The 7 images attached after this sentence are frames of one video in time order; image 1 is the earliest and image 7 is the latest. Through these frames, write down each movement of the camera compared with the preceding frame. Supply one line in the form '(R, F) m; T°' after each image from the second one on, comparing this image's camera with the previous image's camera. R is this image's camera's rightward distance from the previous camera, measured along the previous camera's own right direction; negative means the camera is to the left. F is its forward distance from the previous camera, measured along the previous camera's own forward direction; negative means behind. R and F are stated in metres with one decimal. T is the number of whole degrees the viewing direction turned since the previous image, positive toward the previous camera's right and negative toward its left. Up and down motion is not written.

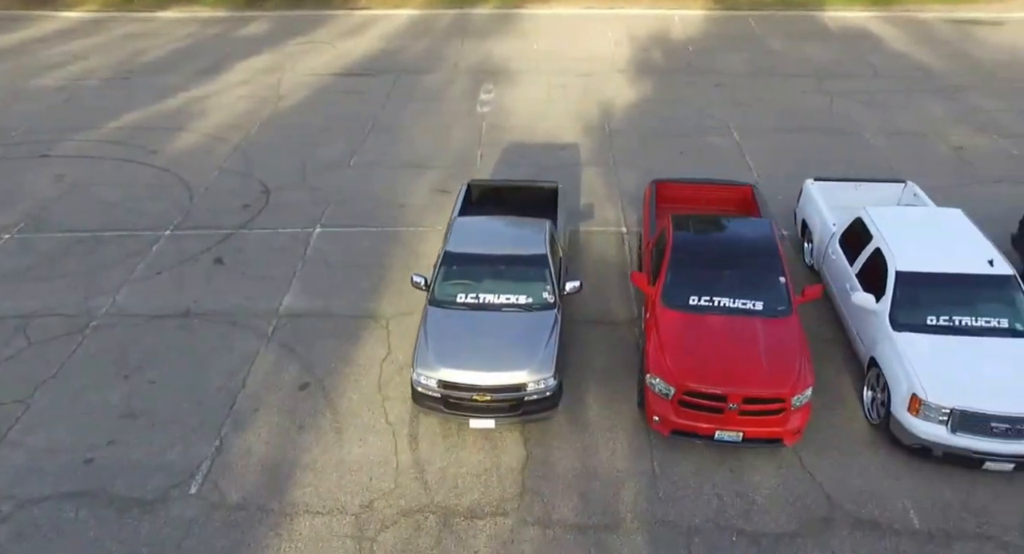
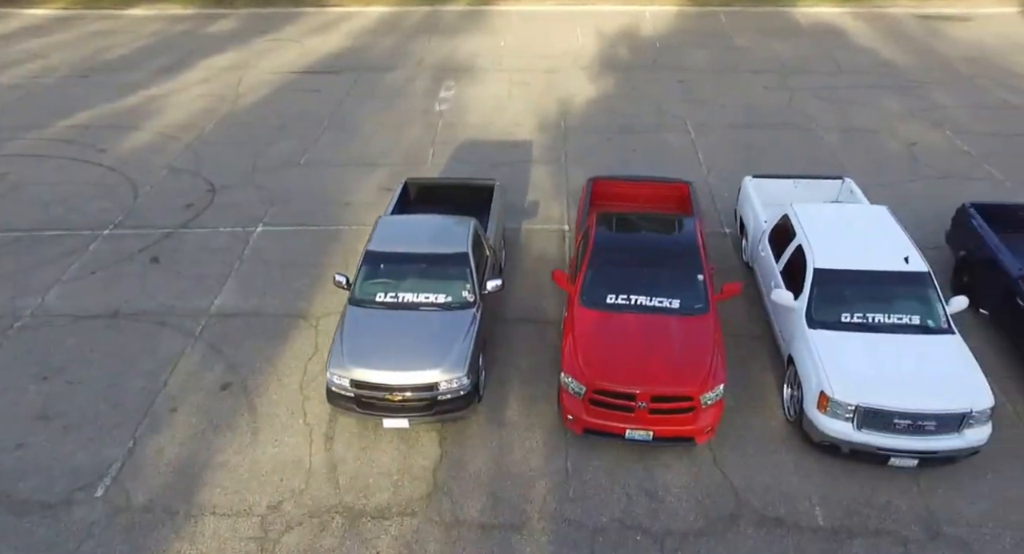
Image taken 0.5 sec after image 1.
(+0.8, 0.0) m; +1°
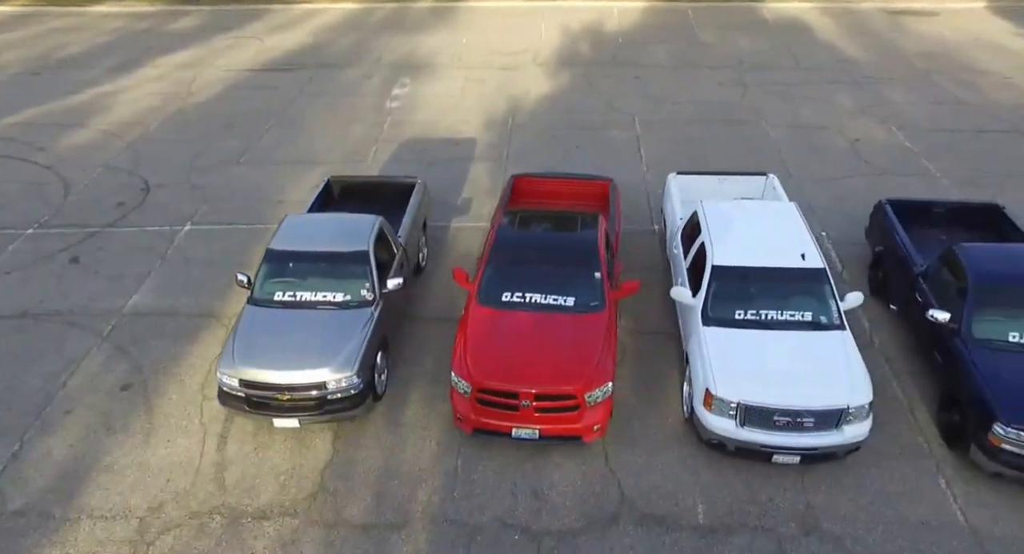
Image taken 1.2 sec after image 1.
(+1.0, 0.0) m; +1°
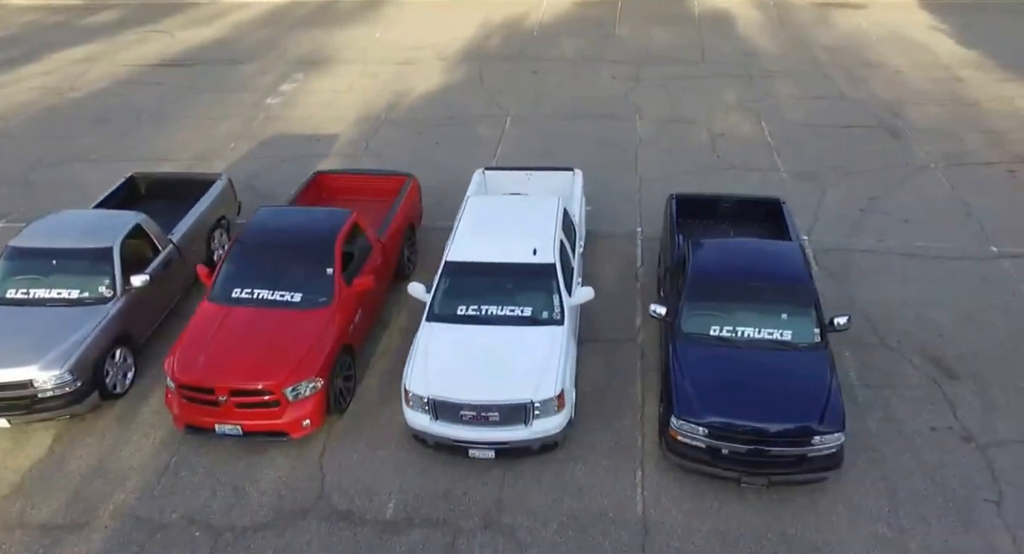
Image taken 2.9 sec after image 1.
(+2.8, 0.0) m; +1°
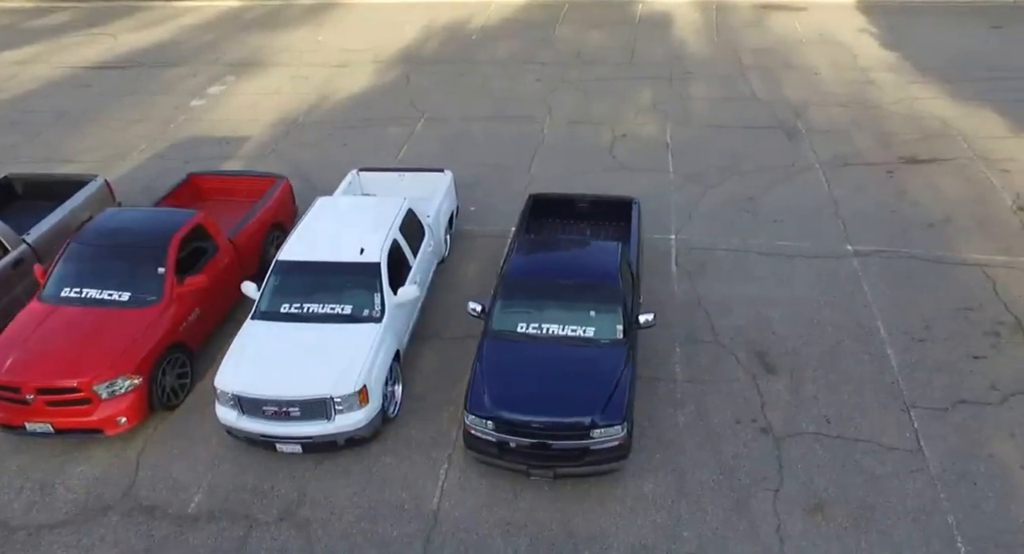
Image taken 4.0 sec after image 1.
(+1.8, -0.2) m; +1°
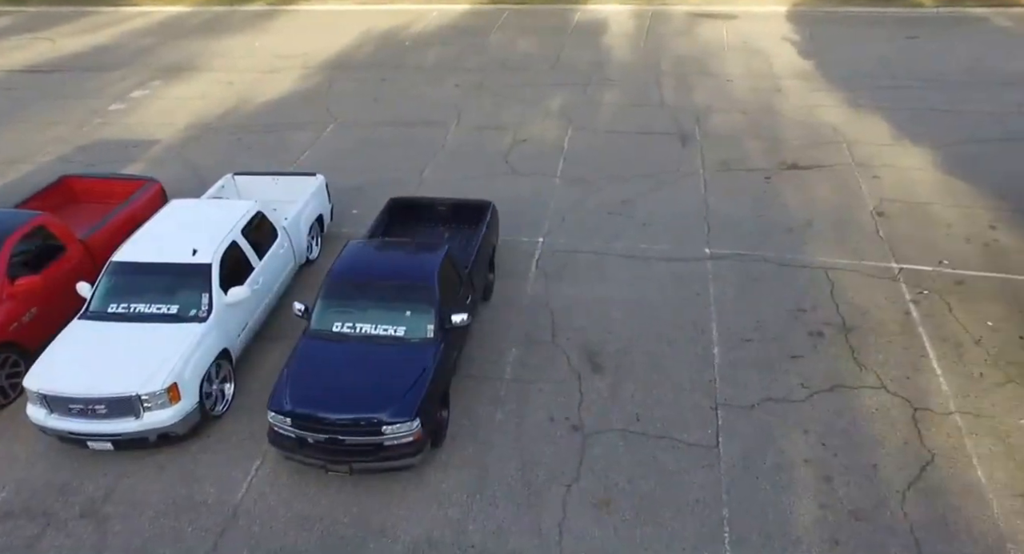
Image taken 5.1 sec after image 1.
(+1.7, -0.2) m; +1°
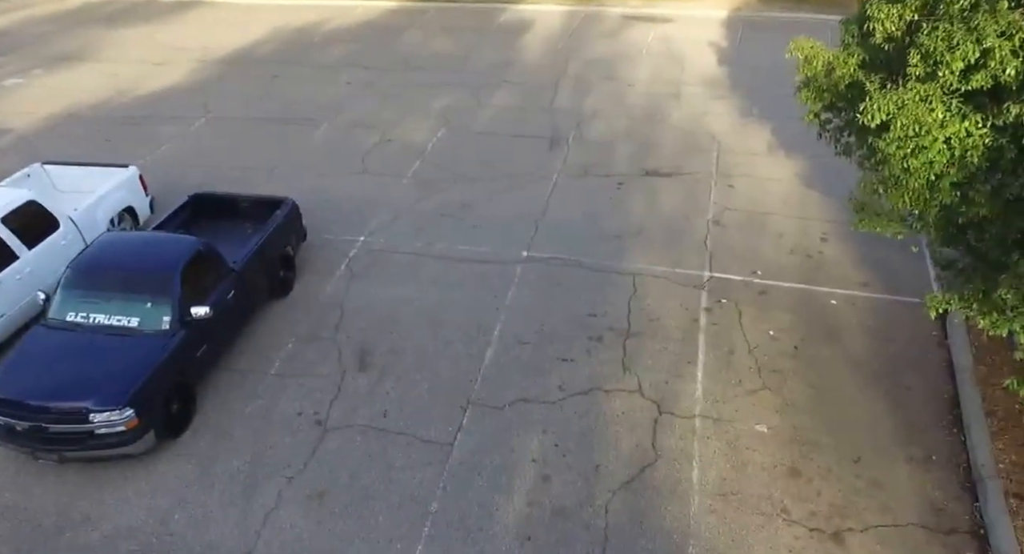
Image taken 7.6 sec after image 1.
(+2.3, 0.0) m; +2°
